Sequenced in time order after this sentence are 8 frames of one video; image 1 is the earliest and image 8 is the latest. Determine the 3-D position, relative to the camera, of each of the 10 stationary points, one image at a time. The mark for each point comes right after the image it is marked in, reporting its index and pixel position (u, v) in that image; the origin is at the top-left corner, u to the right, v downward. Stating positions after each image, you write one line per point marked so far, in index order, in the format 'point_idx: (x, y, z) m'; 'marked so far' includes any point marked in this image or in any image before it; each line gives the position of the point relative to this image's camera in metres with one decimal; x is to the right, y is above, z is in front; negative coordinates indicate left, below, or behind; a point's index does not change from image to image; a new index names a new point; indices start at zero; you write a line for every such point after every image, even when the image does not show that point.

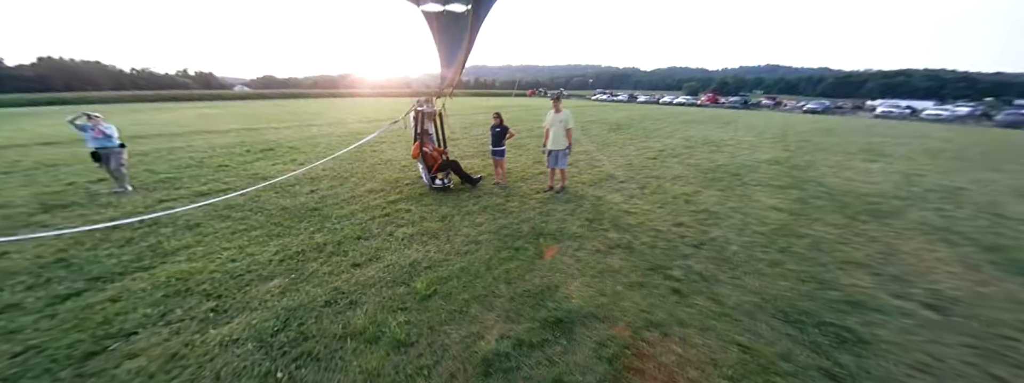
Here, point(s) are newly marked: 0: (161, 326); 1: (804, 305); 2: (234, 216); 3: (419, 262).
0: (-1.3, -0.5, +1.0) m
1: (+1.3, -0.5, +1.1) m
2: (-2.0, -0.2, +1.8) m
3: (-0.5, -0.4, +1.4) m
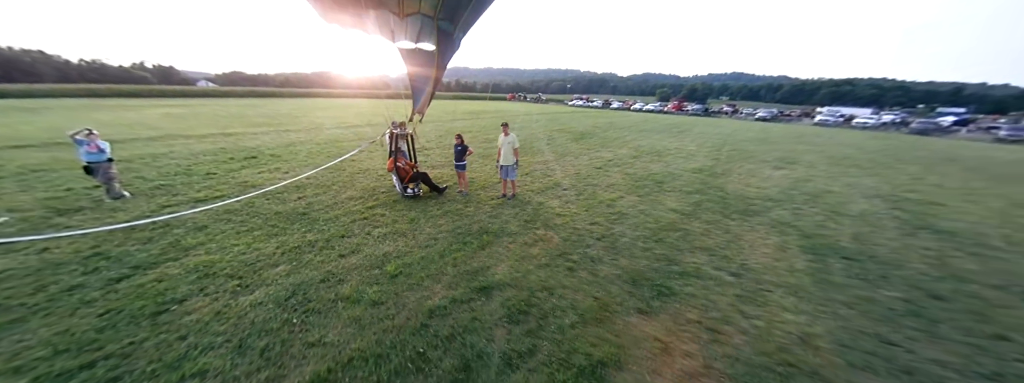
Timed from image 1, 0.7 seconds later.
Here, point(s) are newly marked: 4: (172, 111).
0: (-1.7, -0.6, +1.4) m
1: (+1.0, -0.6, +1.7) m
2: (-2.4, -0.2, +2.2) m
3: (-0.9, -0.4, +1.9) m
4: (-13.3, +3.1, +9.9) m
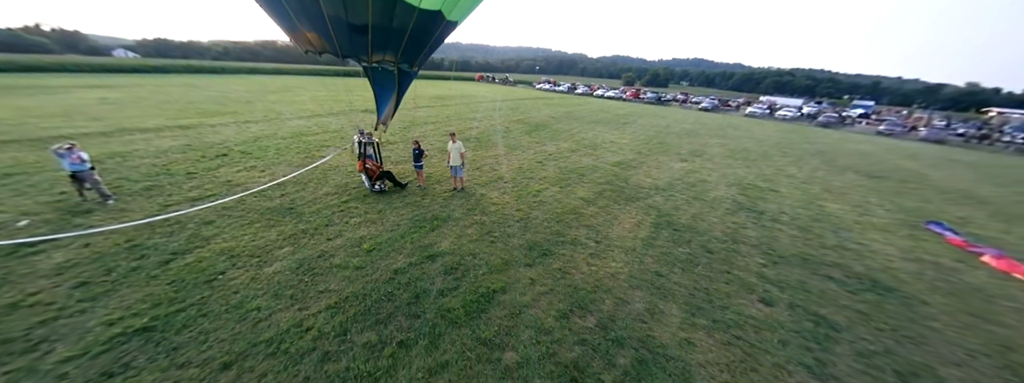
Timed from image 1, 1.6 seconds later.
0: (-2.2, -0.6, +2.0) m
1: (+0.3, -0.6, +2.7) m
2: (-3.1, -0.2, +2.7) m
3: (-1.5, -0.5, +2.6) m
4: (-14.7, +3.5, +9.0) m
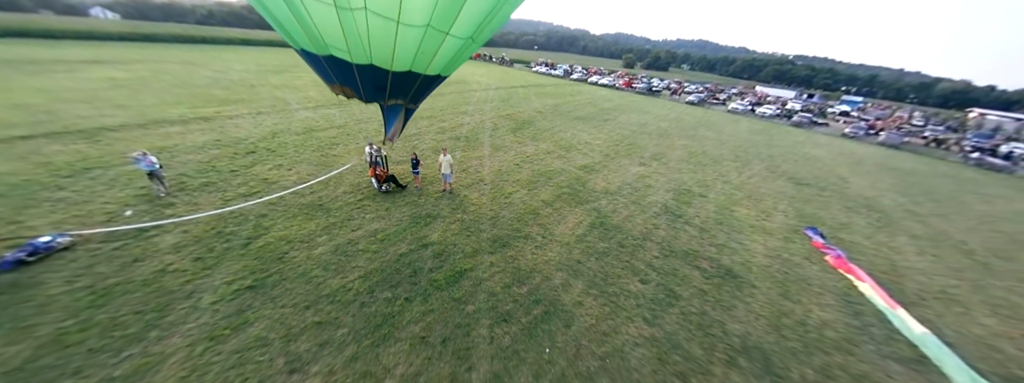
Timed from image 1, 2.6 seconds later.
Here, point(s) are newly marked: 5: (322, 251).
0: (-2.7, -0.7, +3.1) m
1: (-0.1, -0.7, +3.8) m
2: (-3.5, -0.2, +3.7) m
3: (-2.0, -0.5, +3.7) m
4: (-15.1, +4.5, +9.4) m
5: (-2.4, -0.7, +3.2) m
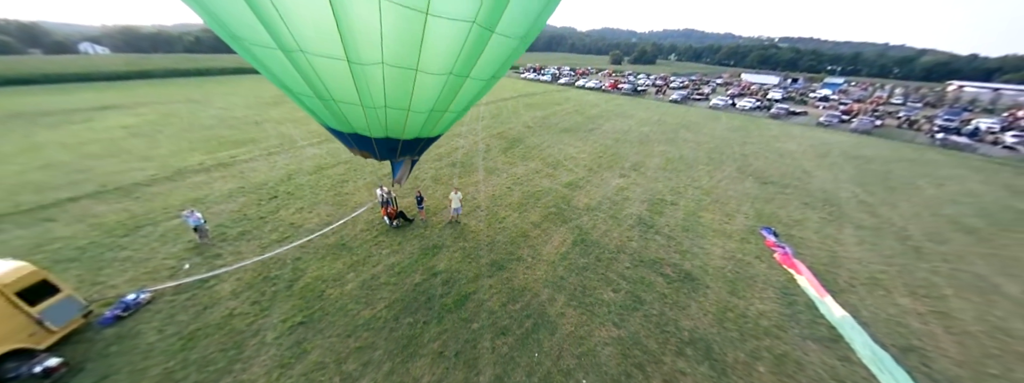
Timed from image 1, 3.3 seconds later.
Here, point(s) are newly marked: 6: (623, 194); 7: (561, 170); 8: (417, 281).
0: (-2.8, -1.5, +3.8) m
1: (-0.2, -1.3, +4.5) m
2: (-3.6, -1.0, +4.5) m
3: (-2.1, -1.2, +4.4) m
4: (-15.6, +2.9, +10.0) m
5: (-2.5, -1.5, +3.9) m
6: (+3.1, -0.1, +7.1) m
7: (+1.6, +0.7, +8.0) m
8: (-1.5, -1.4, +4.0) m
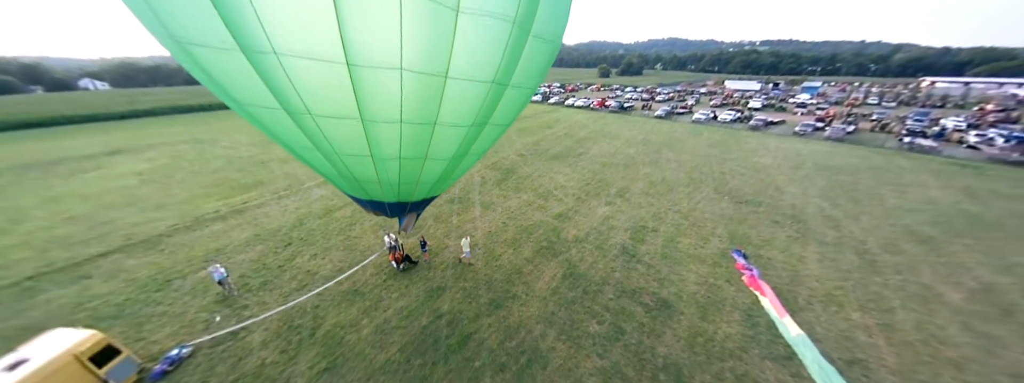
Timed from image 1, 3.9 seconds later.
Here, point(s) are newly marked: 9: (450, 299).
0: (-2.8, -2.5, +4.3) m
1: (-0.3, -2.2, +5.1) m
2: (-3.7, -2.1, +5.0) m
3: (-2.1, -2.2, +4.9) m
4: (-15.9, +1.0, +10.6) m
5: (-2.5, -2.5, +4.4) m
6: (+3.0, -0.9, +7.7) m
7: (+1.4, -0.3, +8.7) m
8: (-1.6, -2.4, +4.6) m
9: (-1.2, -2.2, +5.1) m
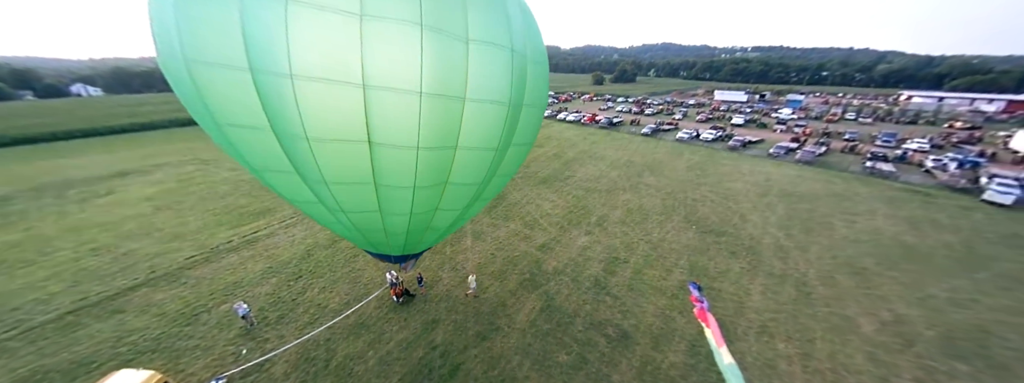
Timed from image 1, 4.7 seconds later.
0: (-3.2, -3.6, +5.2) m
1: (-0.7, -3.3, +6.0) m
2: (-4.1, -3.2, +5.8) m
3: (-2.5, -3.3, +5.8) m
4: (-16.4, +0.1, +11.1) m
5: (-2.9, -3.6, +5.3) m
6: (+2.5, -2.1, +8.7) m
7: (+1.0, -1.5, +9.6) m
8: (-2.0, -3.5, +5.5) m
9: (-1.6, -3.3, +5.9) m
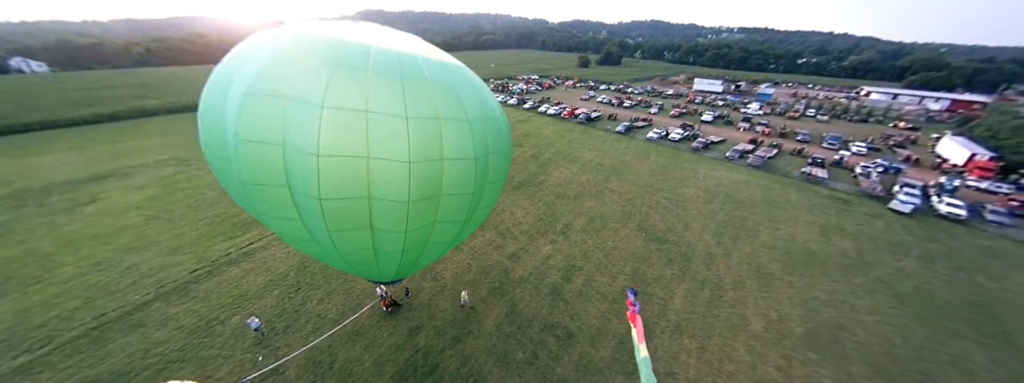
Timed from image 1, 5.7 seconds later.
0: (-4.1, -4.6, +6.5) m
1: (-1.6, -4.3, +7.5) m
2: (-5.0, -4.1, +7.1) m
3: (-3.4, -4.3, +7.2) m
4: (-17.5, 0.0, +11.3) m
5: (-3.8, -4.5, +6.6) m
6: (+1.5, -2.9, +10.2) m
7: (-0.1, -2.1, +11.0) m
8: (-2.9, -4.5, +6.9) m
9: (-2.5, -4.2, +7.3) m
